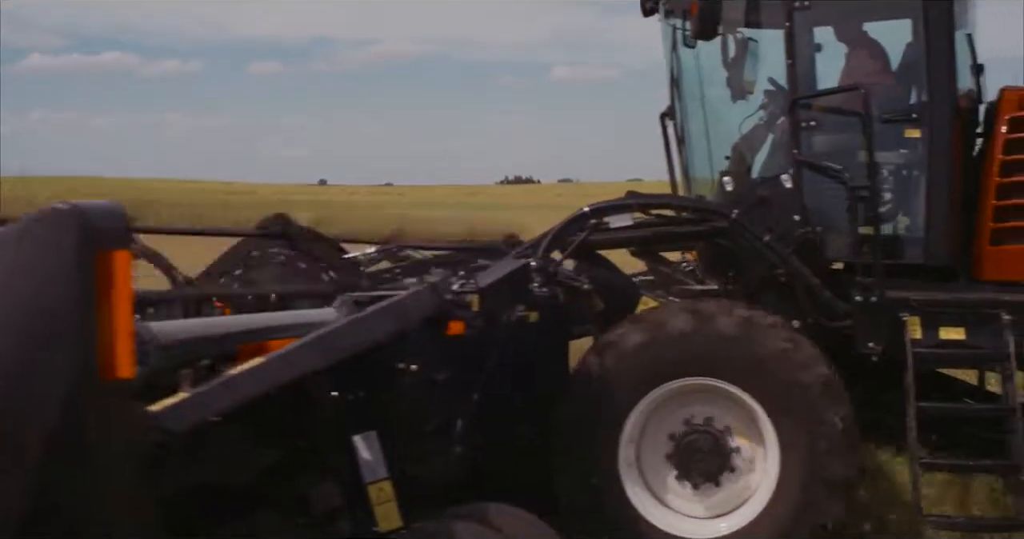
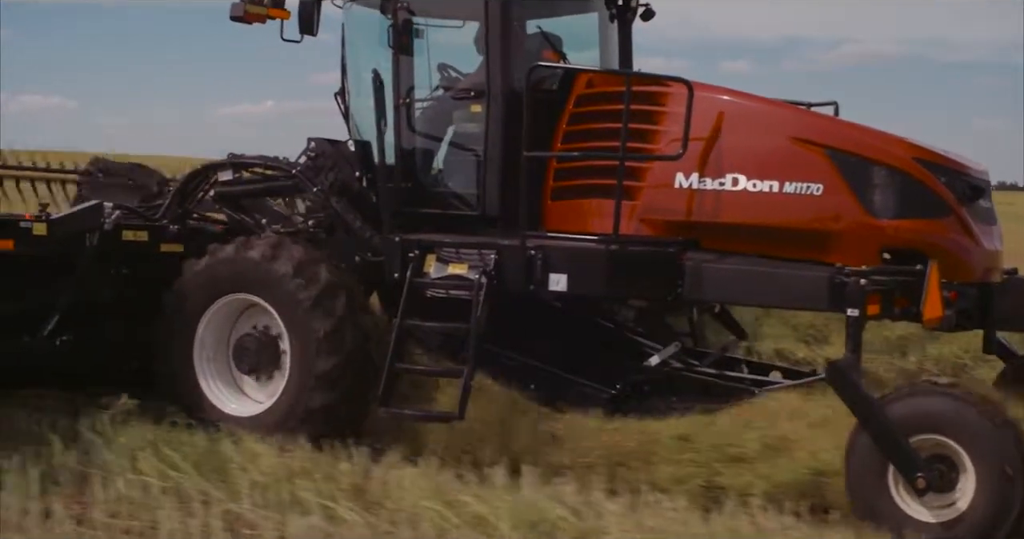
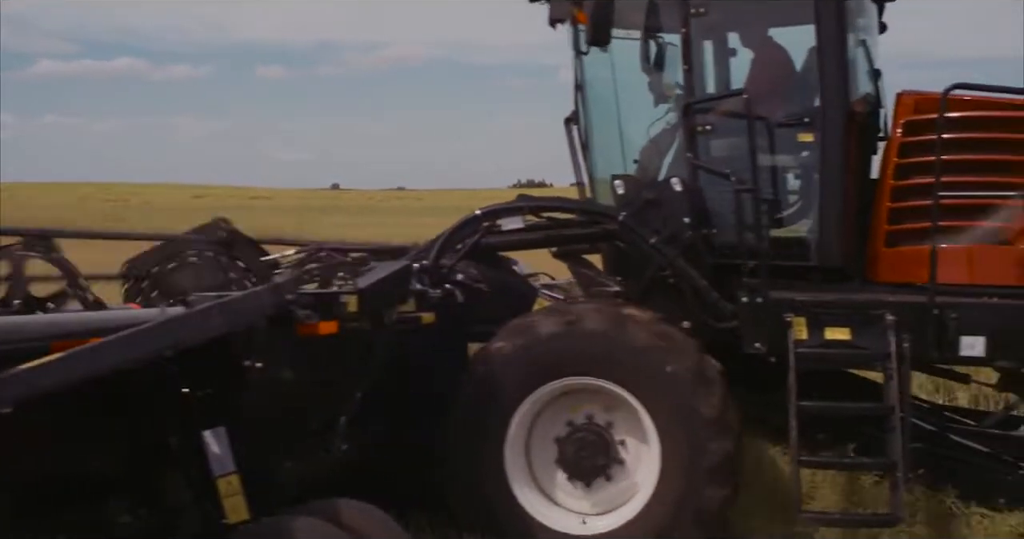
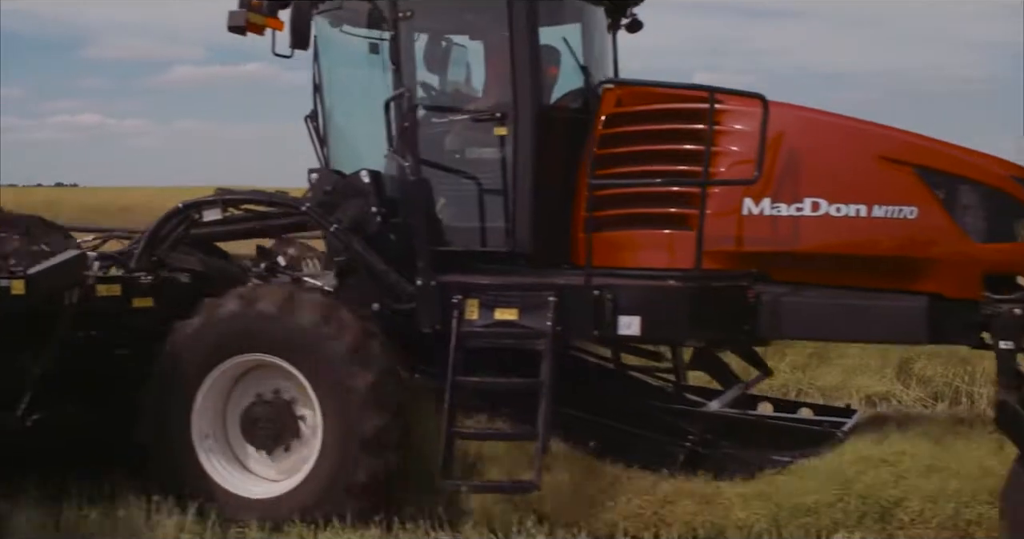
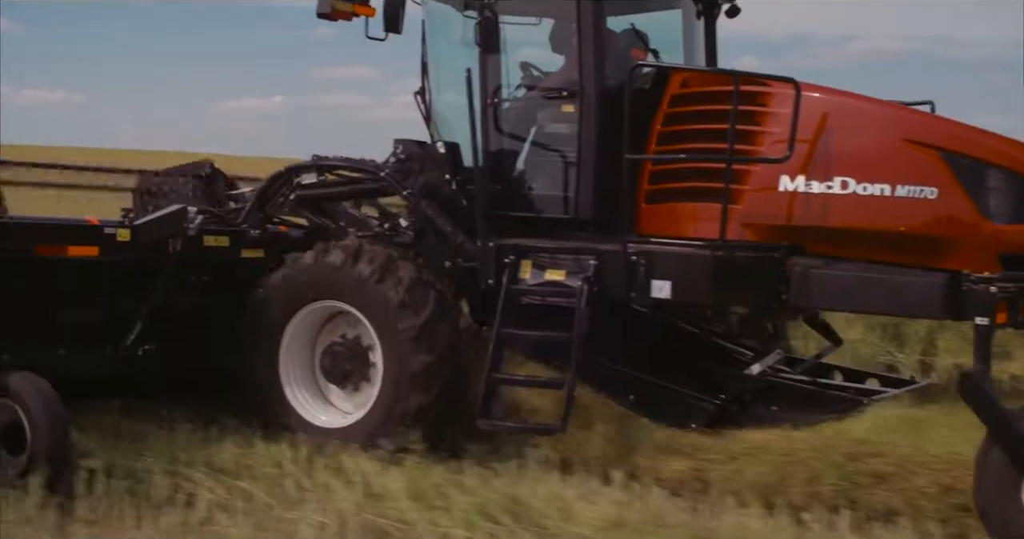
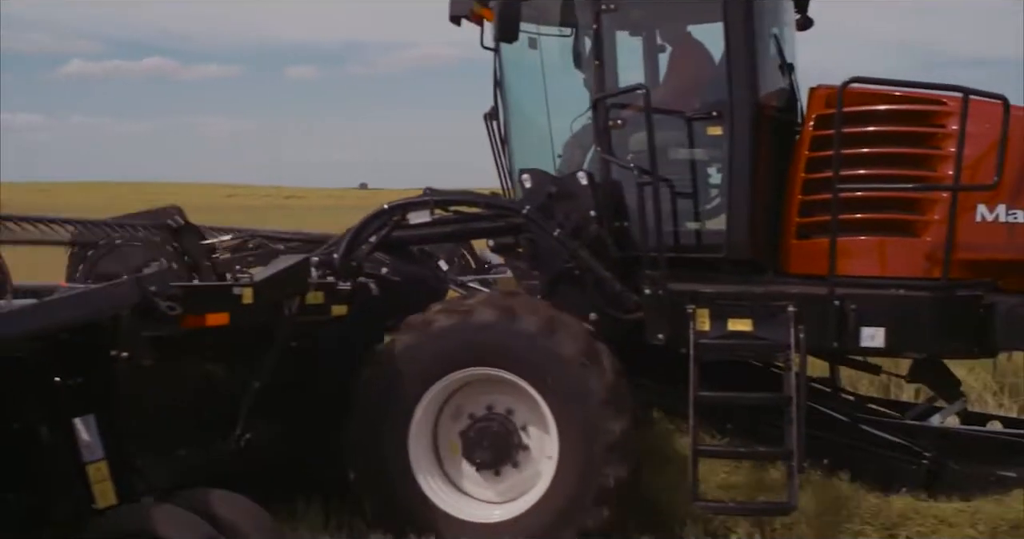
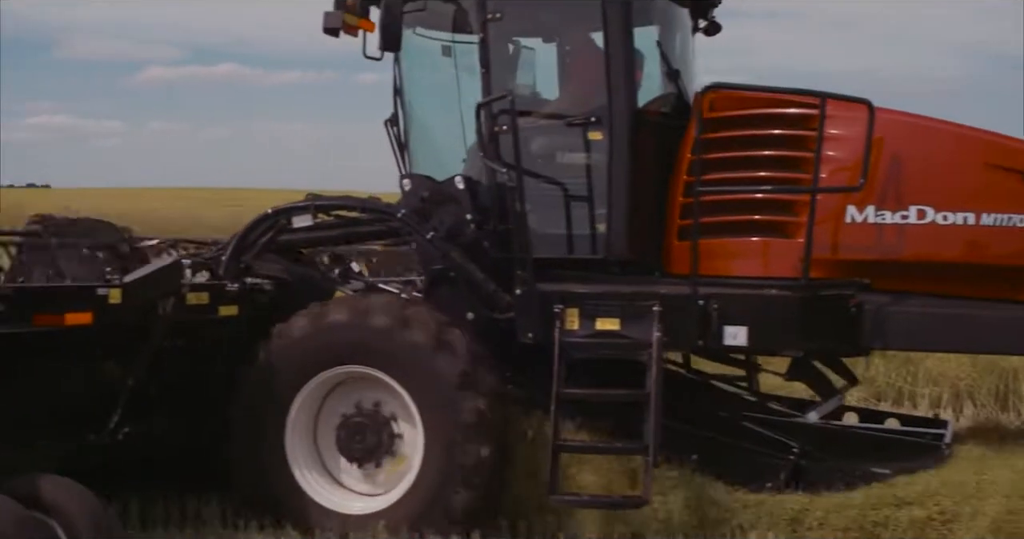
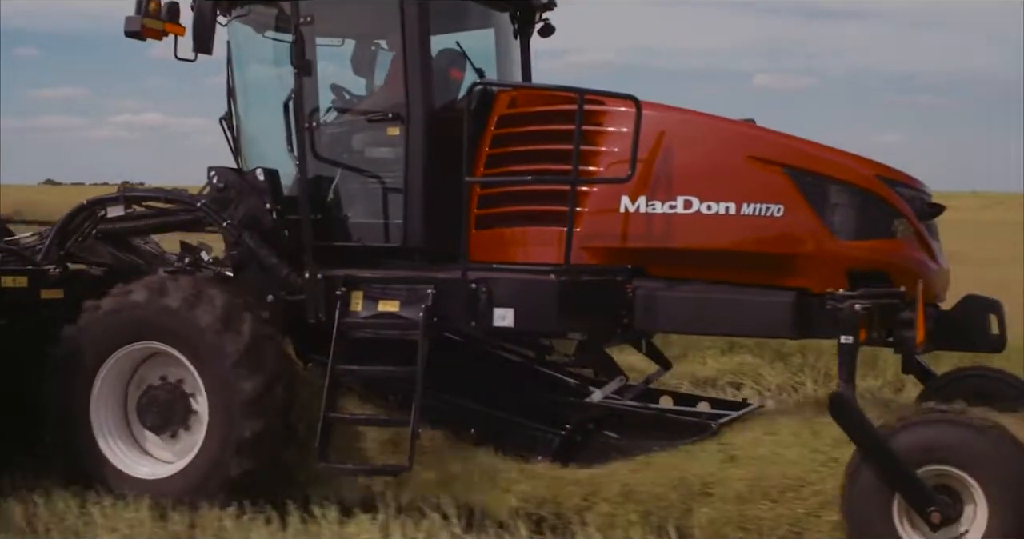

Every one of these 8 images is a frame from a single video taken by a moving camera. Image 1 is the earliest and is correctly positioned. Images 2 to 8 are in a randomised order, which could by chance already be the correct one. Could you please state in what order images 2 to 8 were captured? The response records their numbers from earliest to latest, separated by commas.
3, 6, 7, 4, 8, 2, 5
